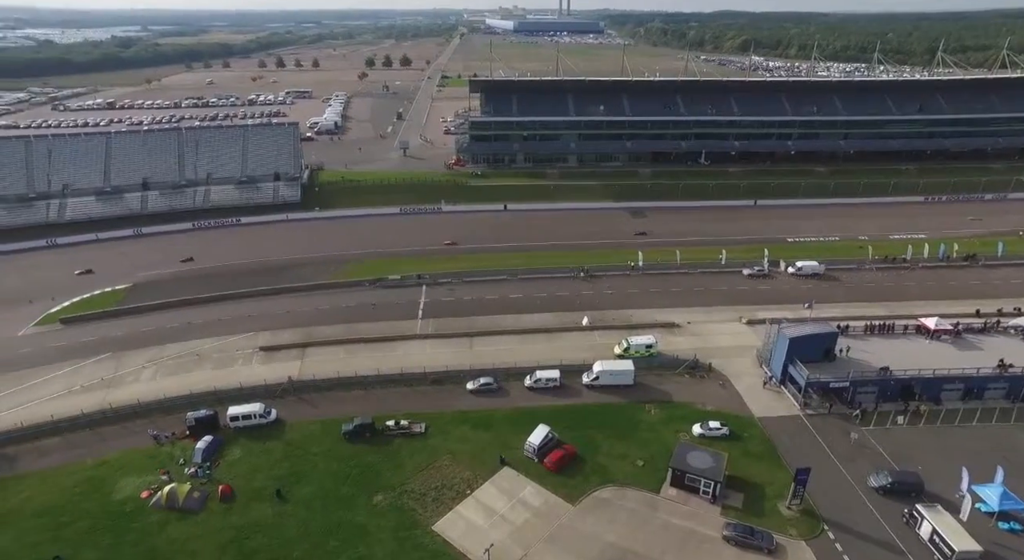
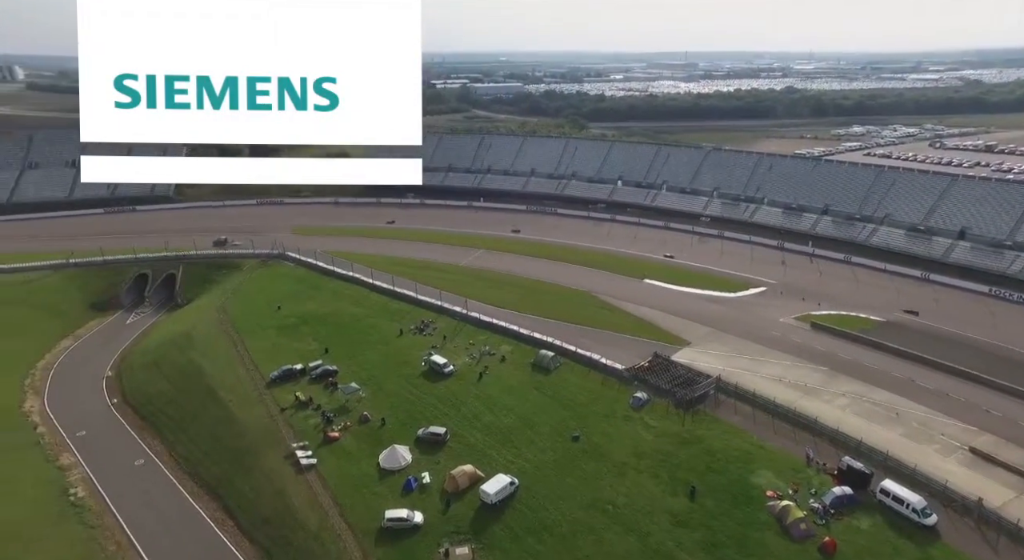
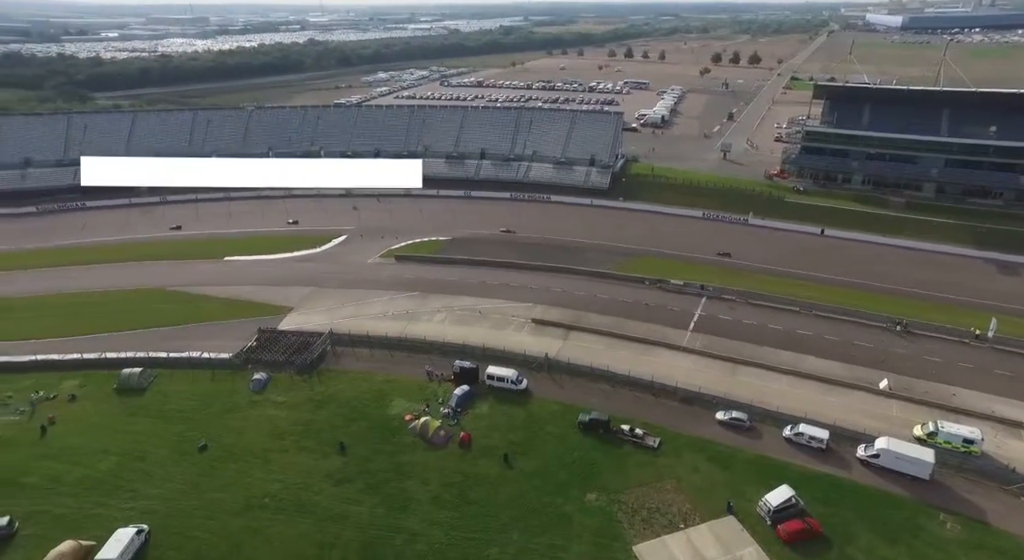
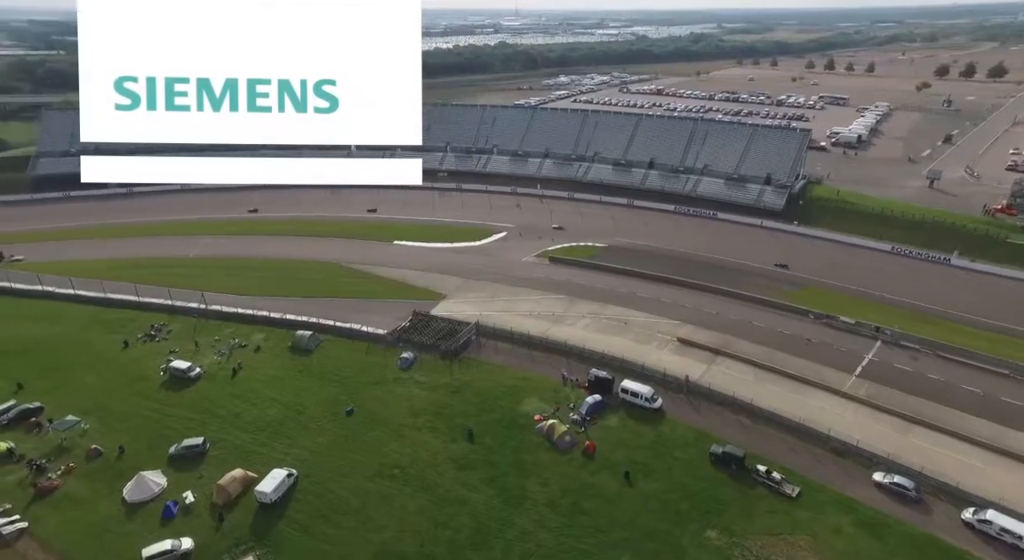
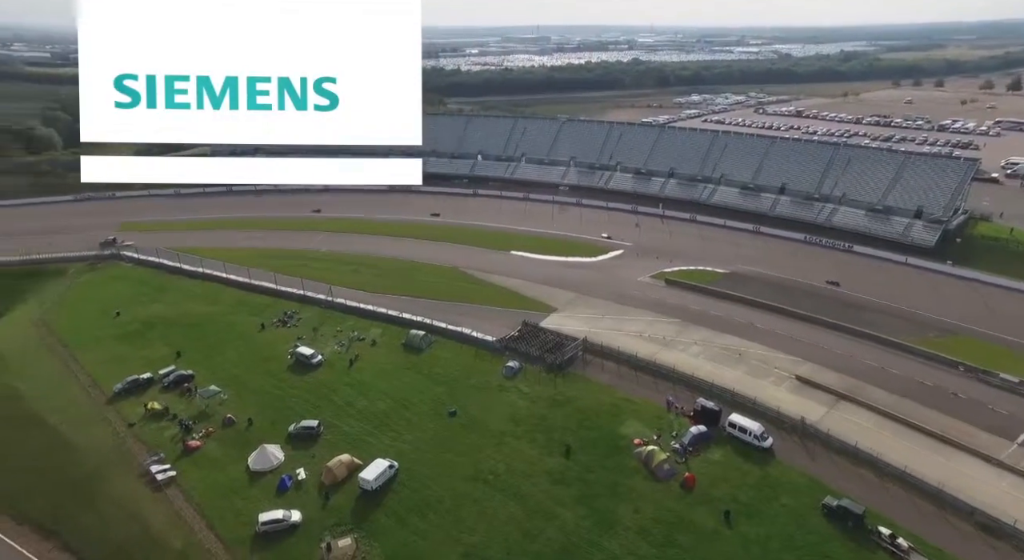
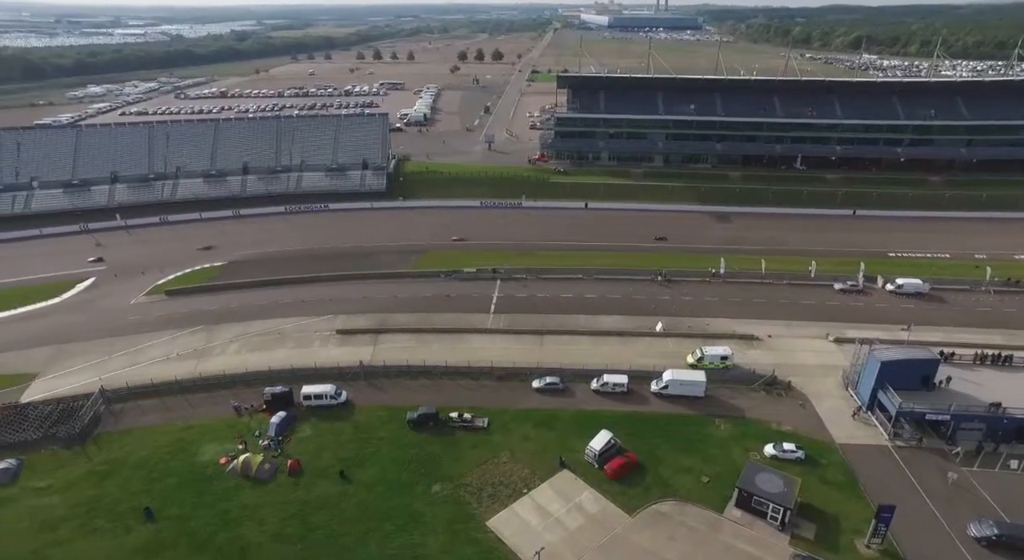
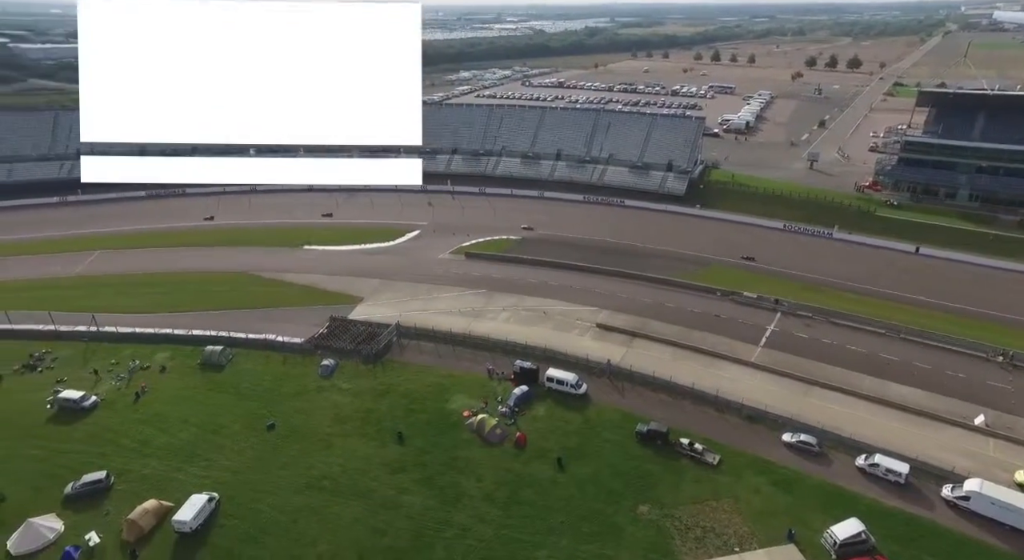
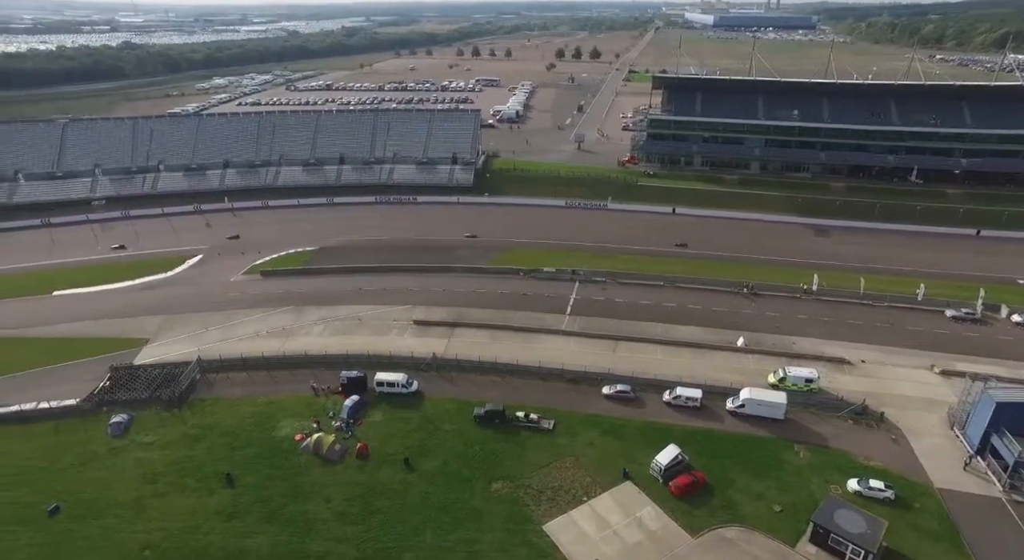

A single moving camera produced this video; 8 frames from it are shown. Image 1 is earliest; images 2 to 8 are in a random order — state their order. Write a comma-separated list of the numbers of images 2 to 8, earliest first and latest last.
6, 8, 3, 7, 4, 5, 2
